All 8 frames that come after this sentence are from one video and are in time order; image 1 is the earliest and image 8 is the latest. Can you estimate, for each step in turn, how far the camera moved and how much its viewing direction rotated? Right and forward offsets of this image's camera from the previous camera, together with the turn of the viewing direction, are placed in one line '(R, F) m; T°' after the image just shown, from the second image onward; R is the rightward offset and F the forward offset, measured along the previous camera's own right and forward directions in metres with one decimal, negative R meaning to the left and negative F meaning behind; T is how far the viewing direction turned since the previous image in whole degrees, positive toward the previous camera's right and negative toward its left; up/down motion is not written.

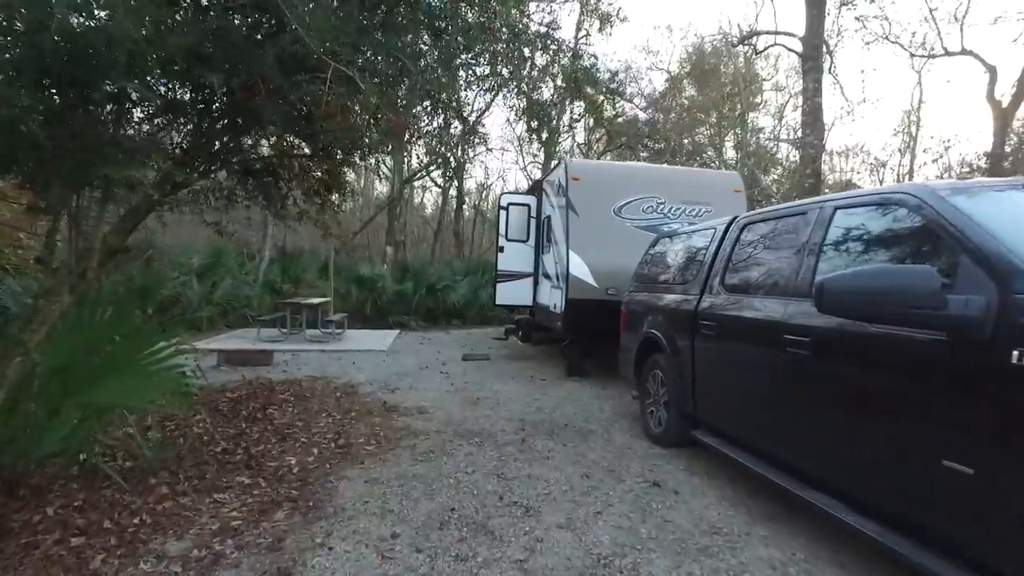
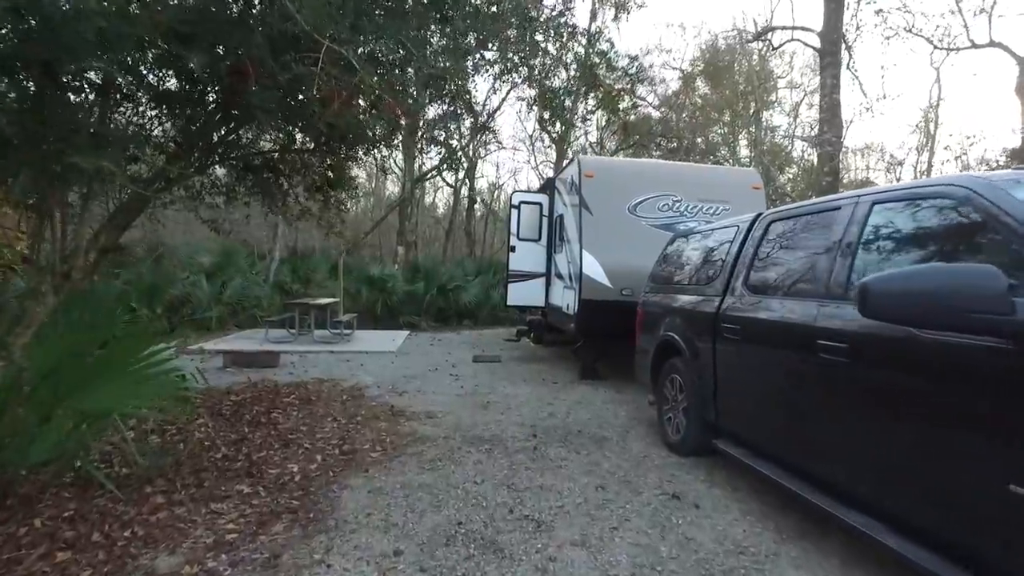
(0.0, +0.2) m; -1°
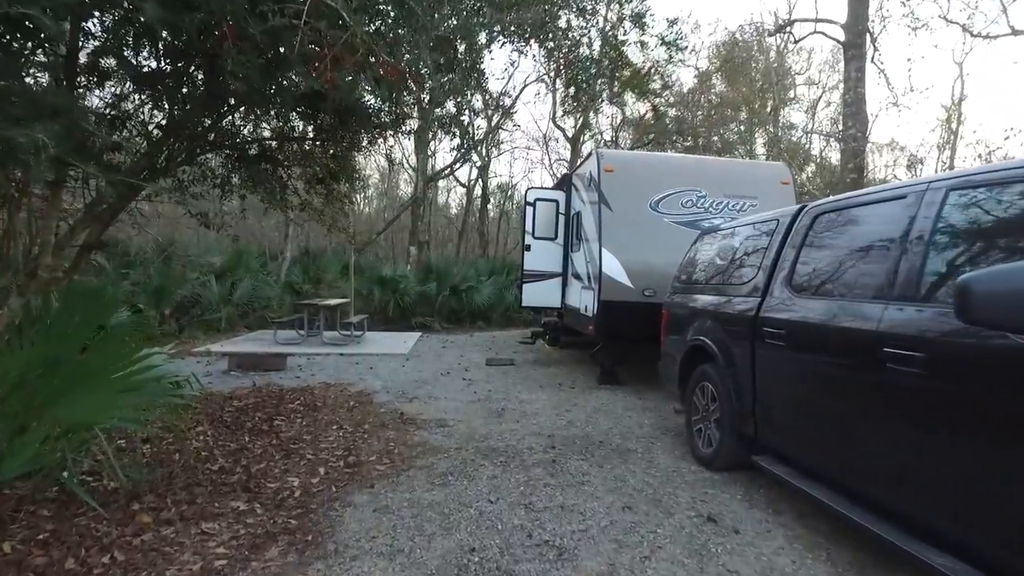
(0.0, +0.4) m; -1°
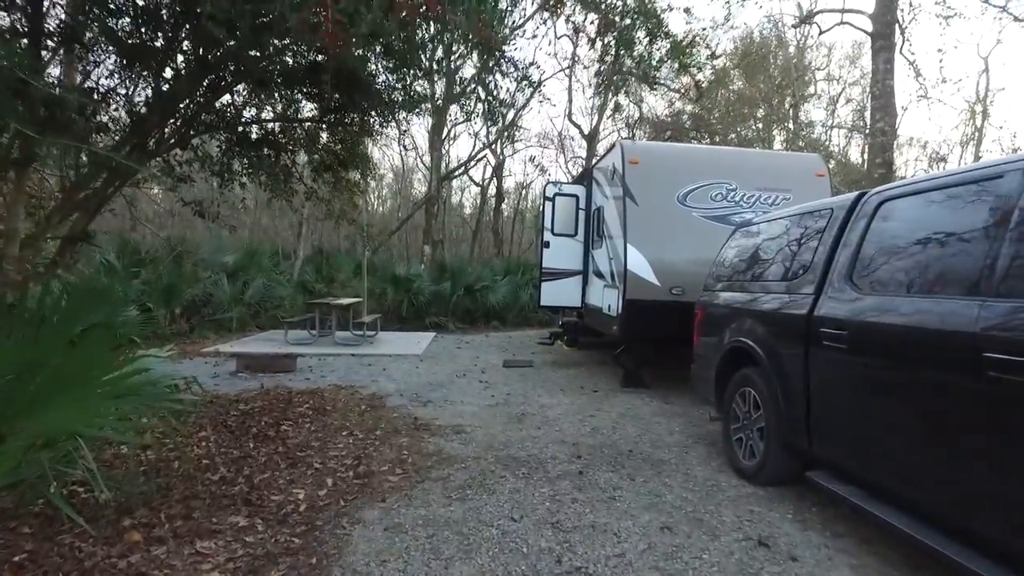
(-0.1, +0.4) m; -1°
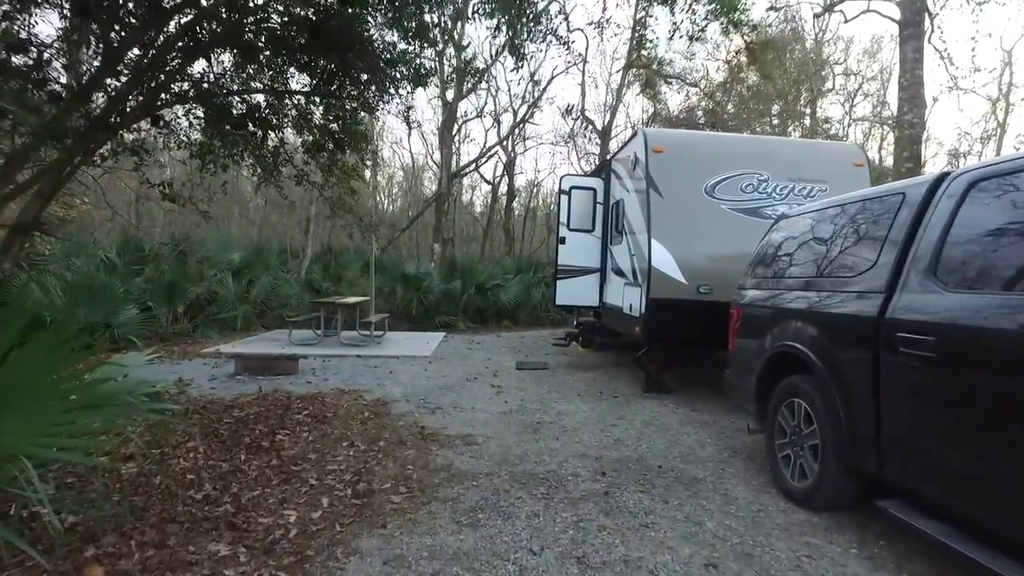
(0.0, +0.5) m; -1°
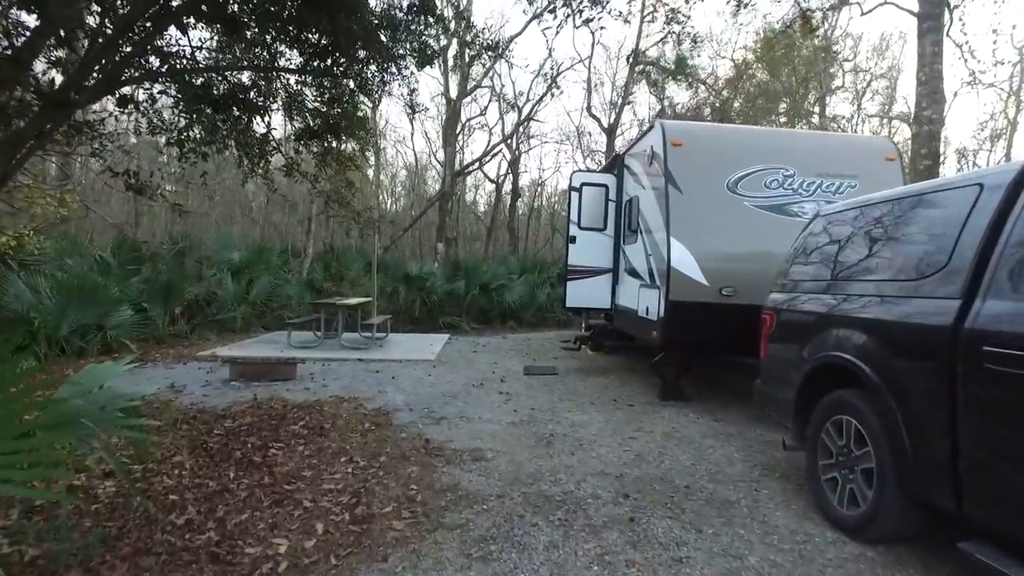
(-0.1, +0.4) m; 0°
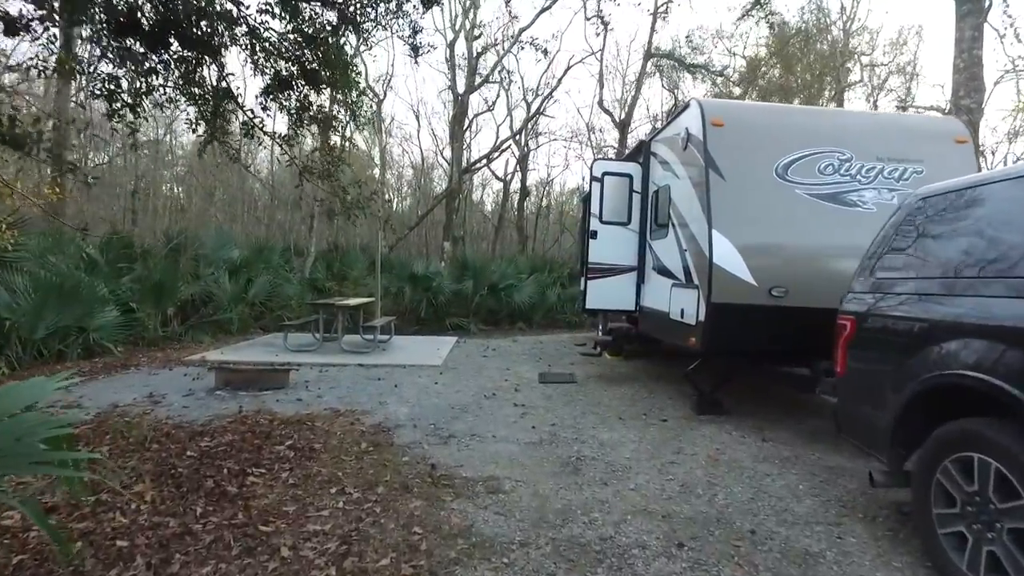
(-0.1, +0.7) m; -1°
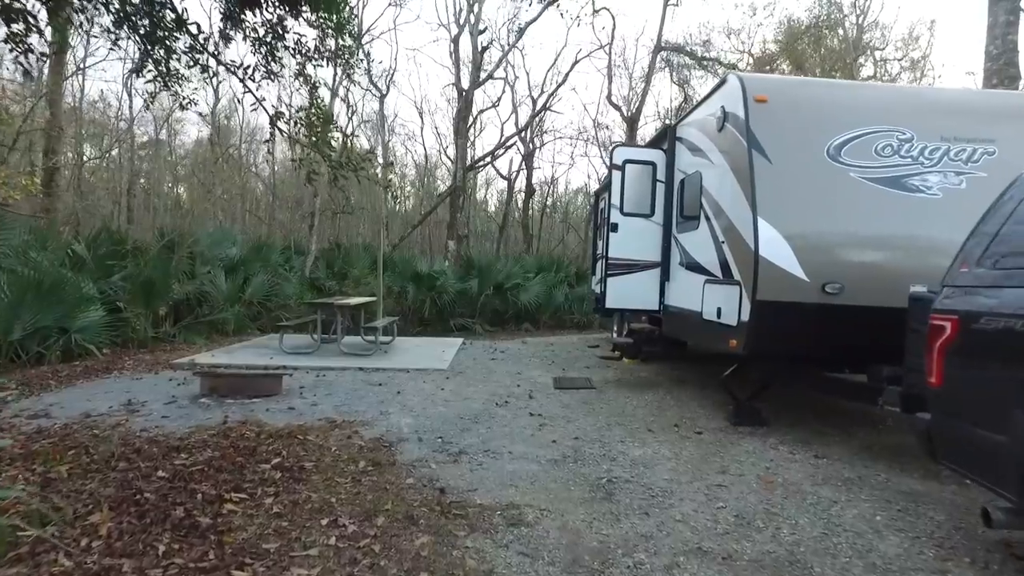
(-0.1, +0.6) m; 0°
